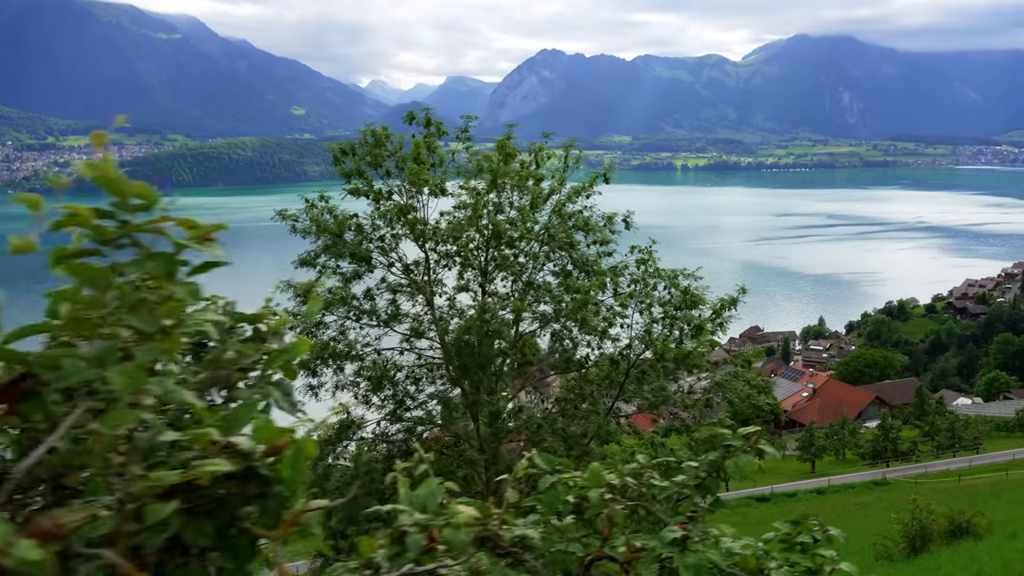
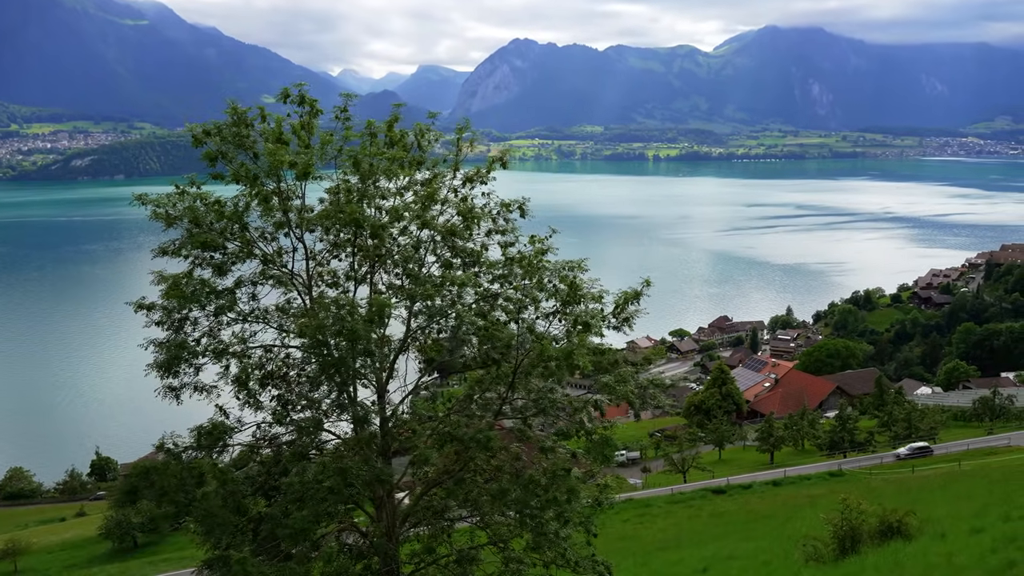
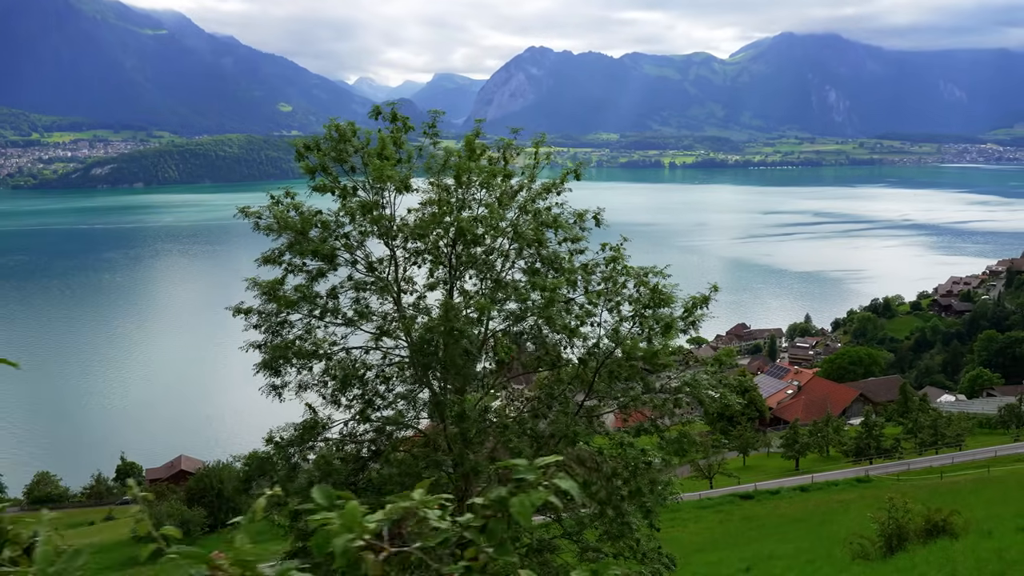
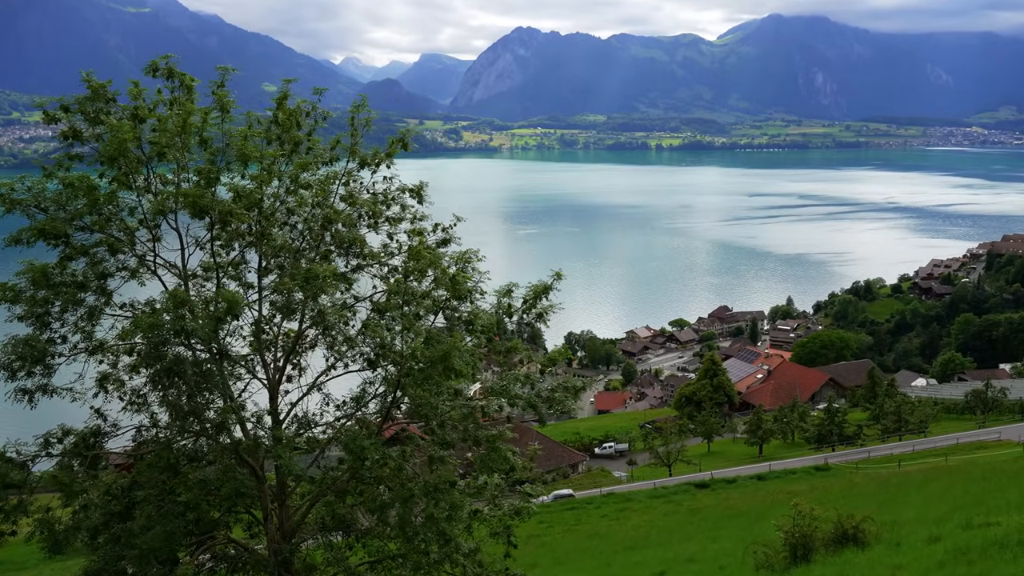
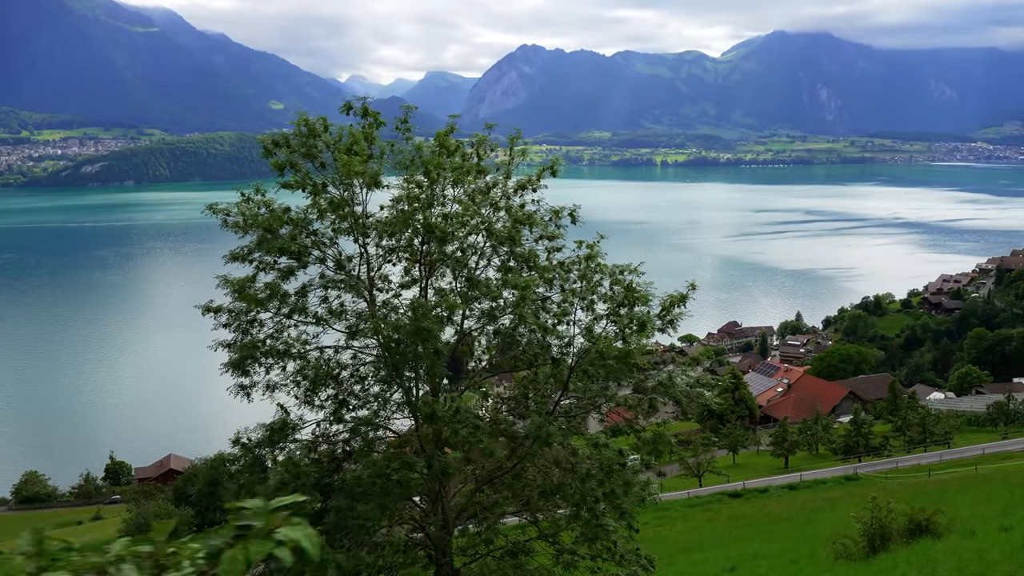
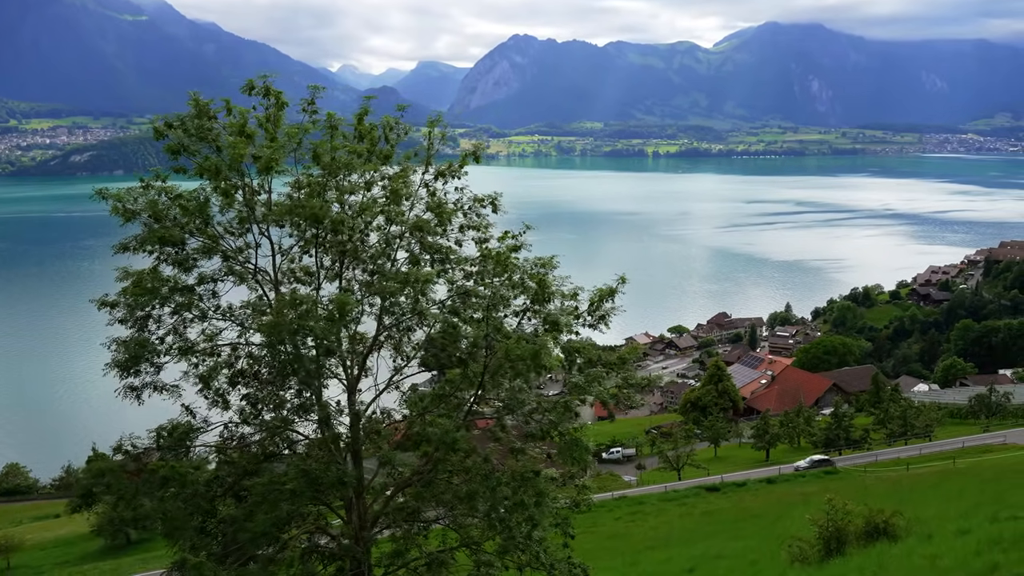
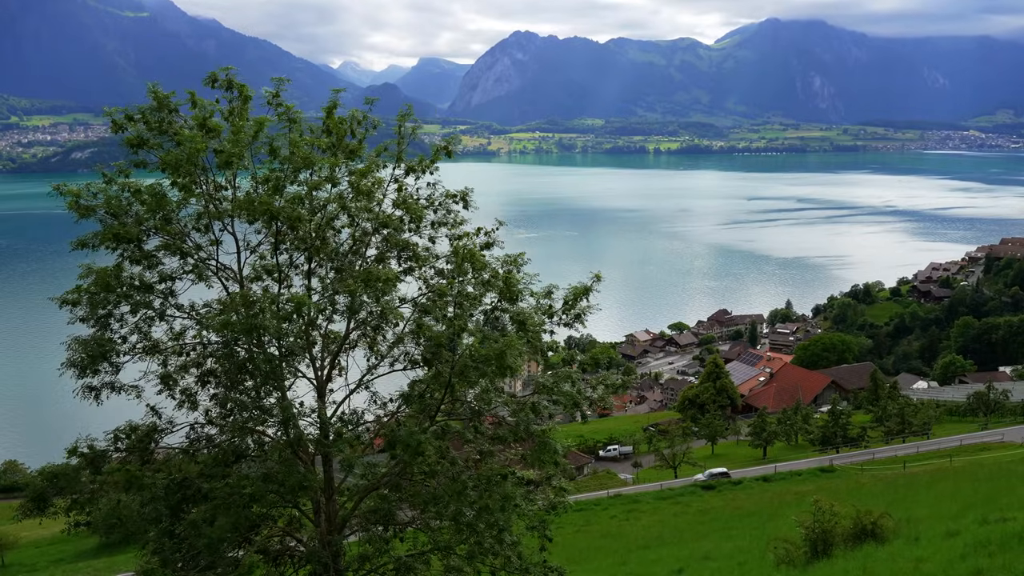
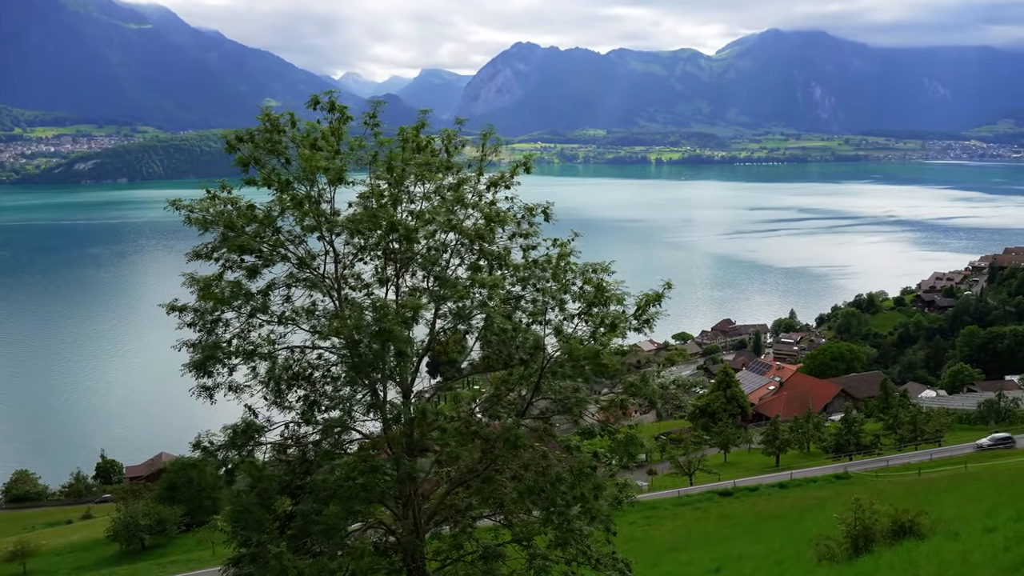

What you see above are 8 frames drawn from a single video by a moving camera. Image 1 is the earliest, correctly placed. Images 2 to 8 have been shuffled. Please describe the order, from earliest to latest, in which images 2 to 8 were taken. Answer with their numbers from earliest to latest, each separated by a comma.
3, 5, 8, 2, 6, 7, 4
